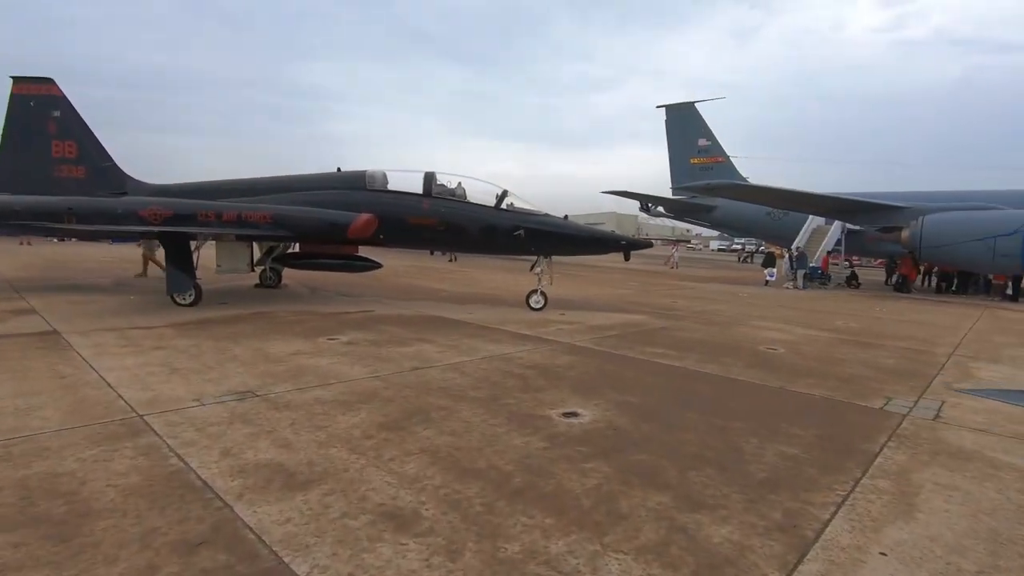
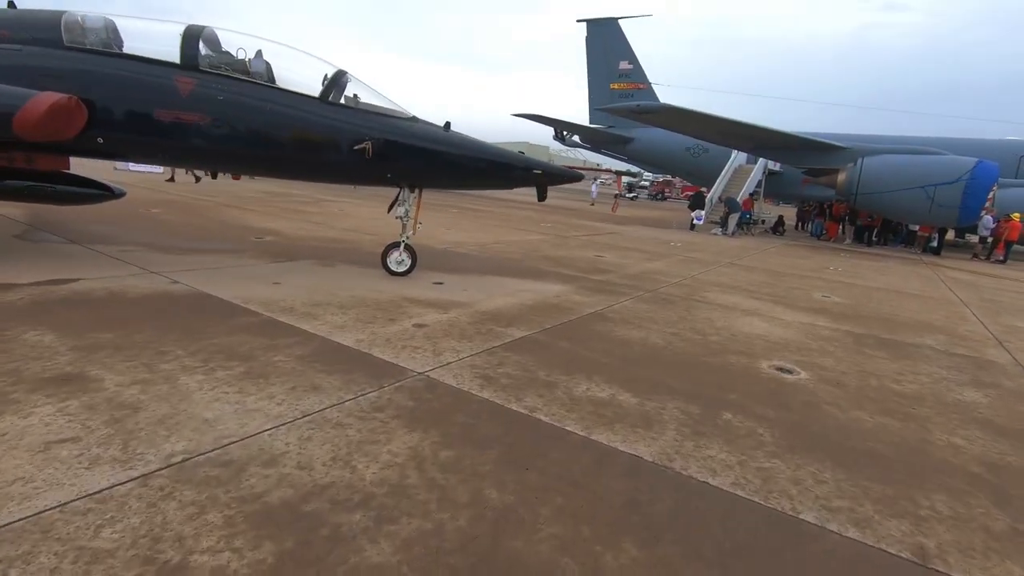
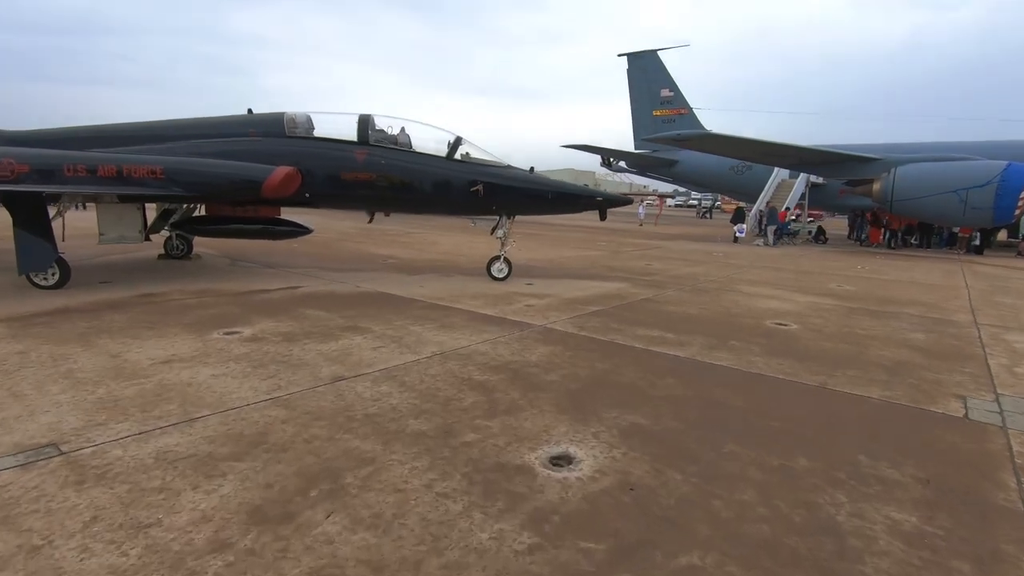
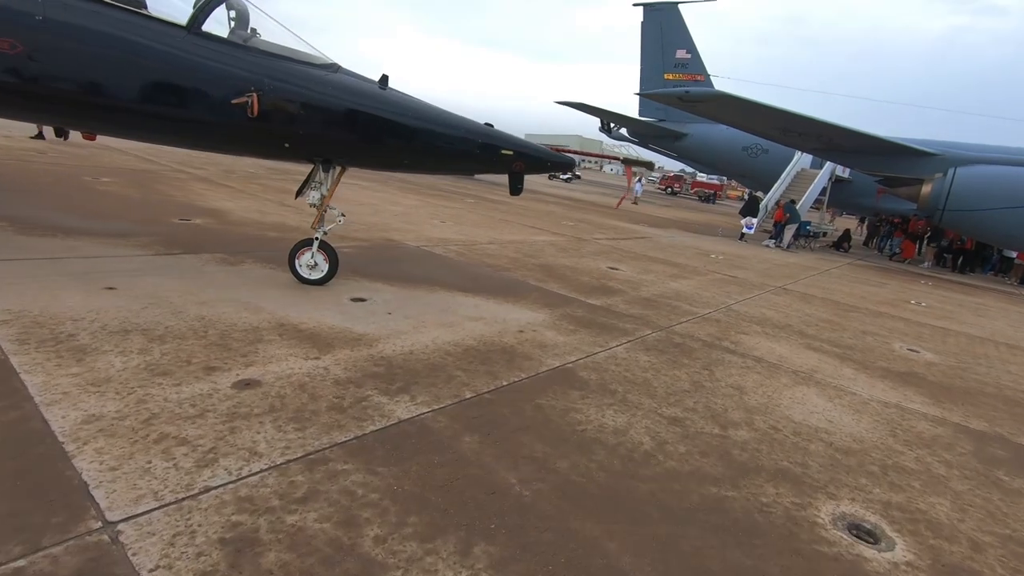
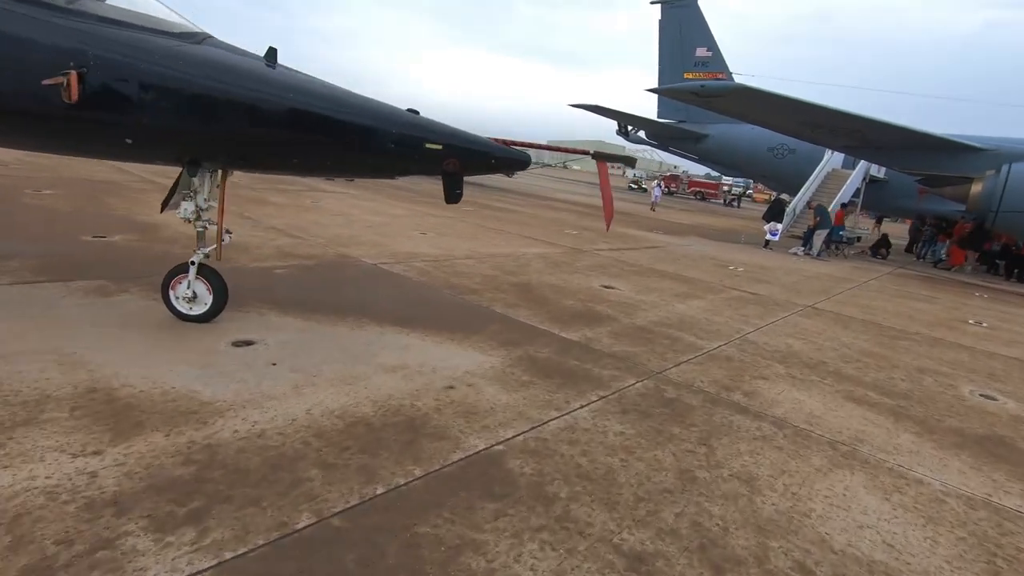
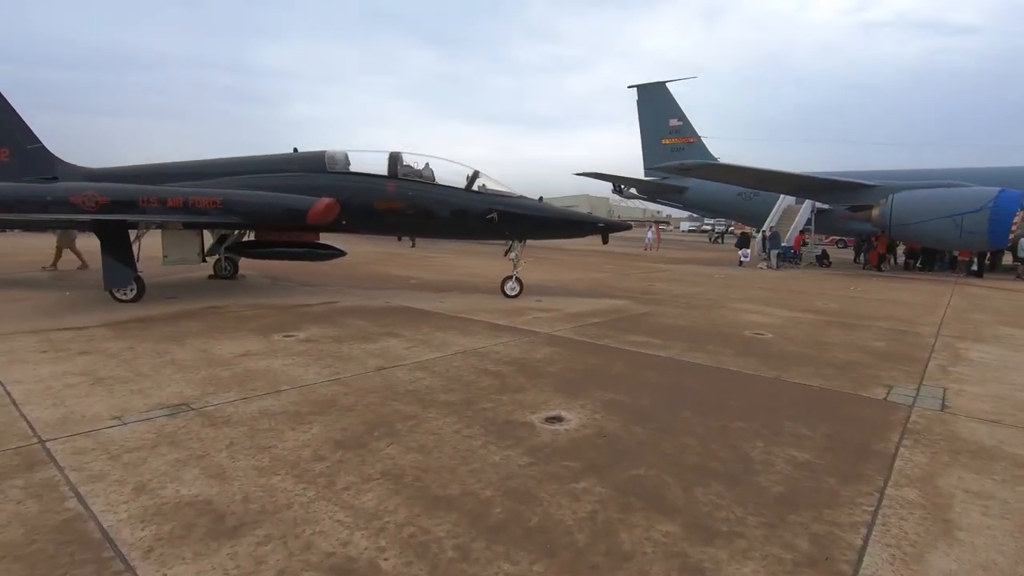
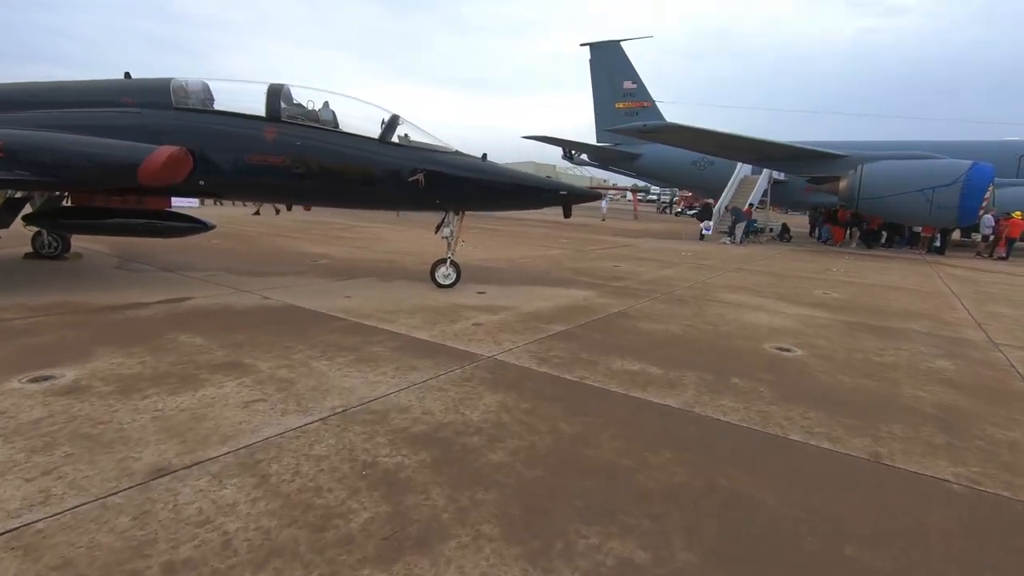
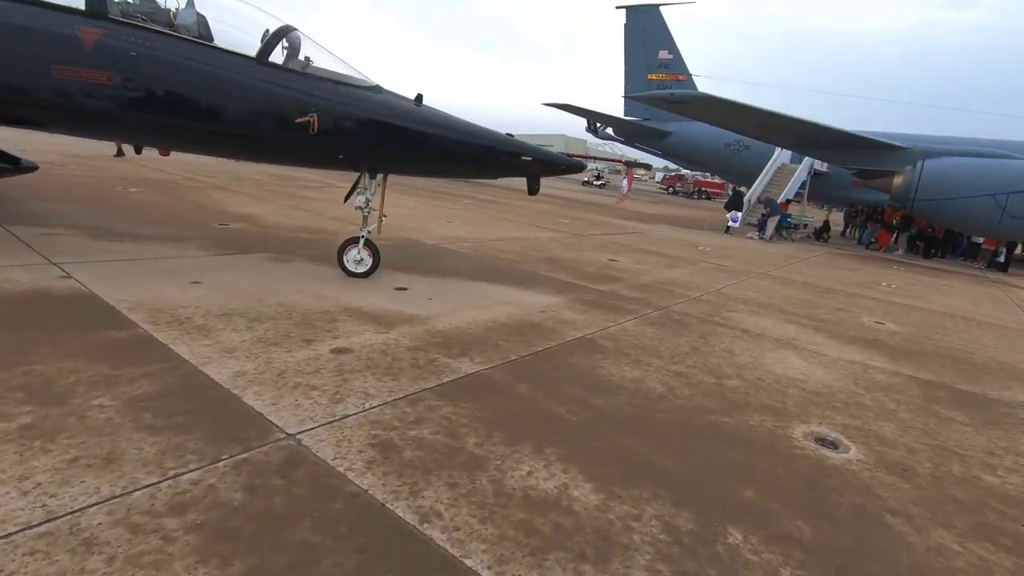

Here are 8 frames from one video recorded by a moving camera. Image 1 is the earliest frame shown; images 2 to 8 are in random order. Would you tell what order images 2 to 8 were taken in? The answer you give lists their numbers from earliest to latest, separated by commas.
6, 3, 7, 2, 8, 4, 5
